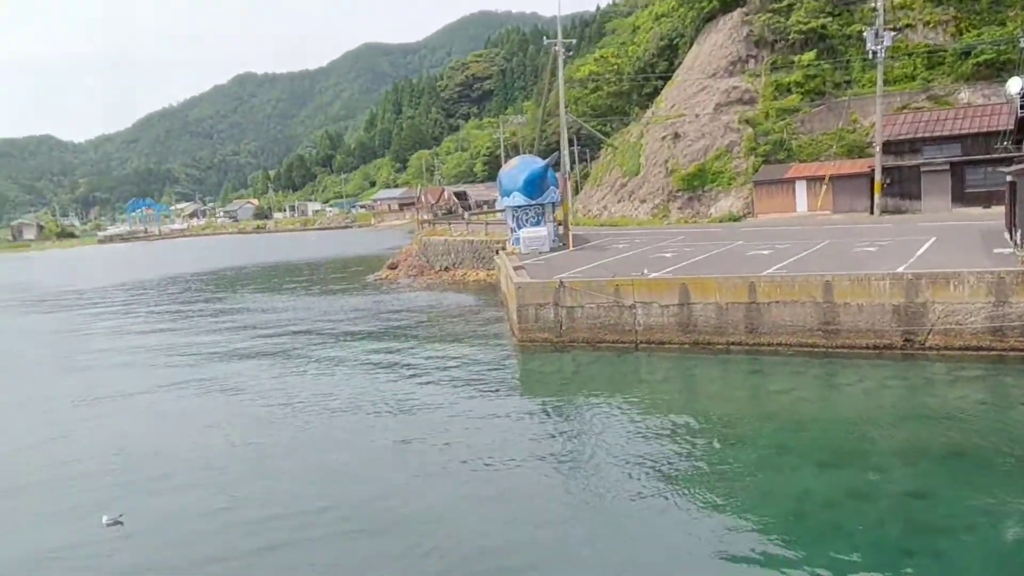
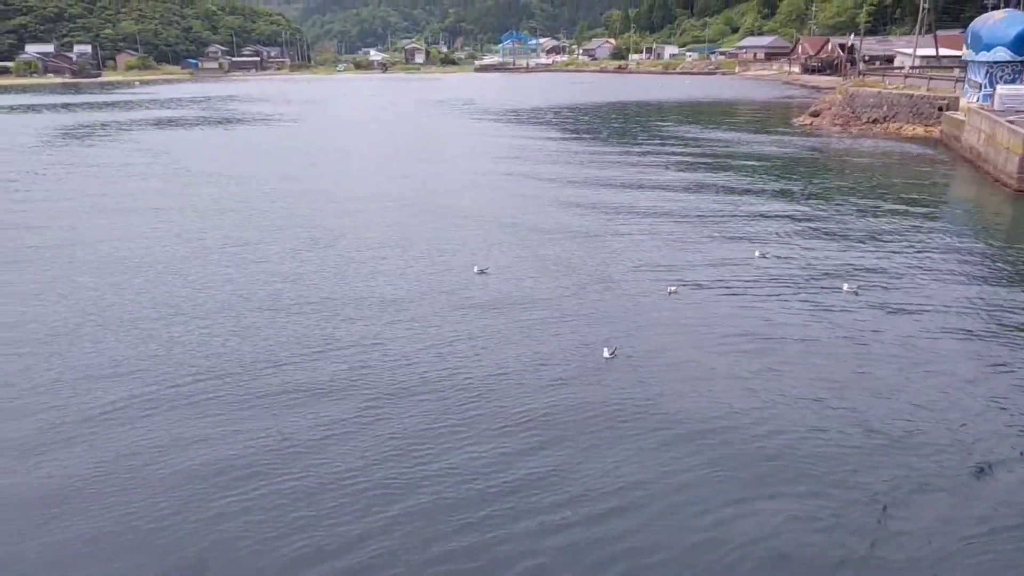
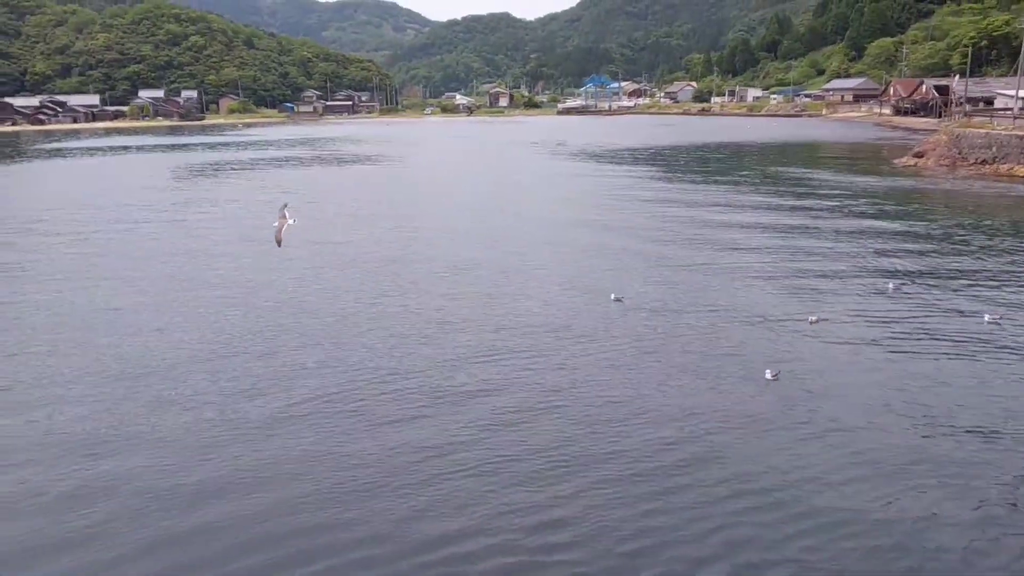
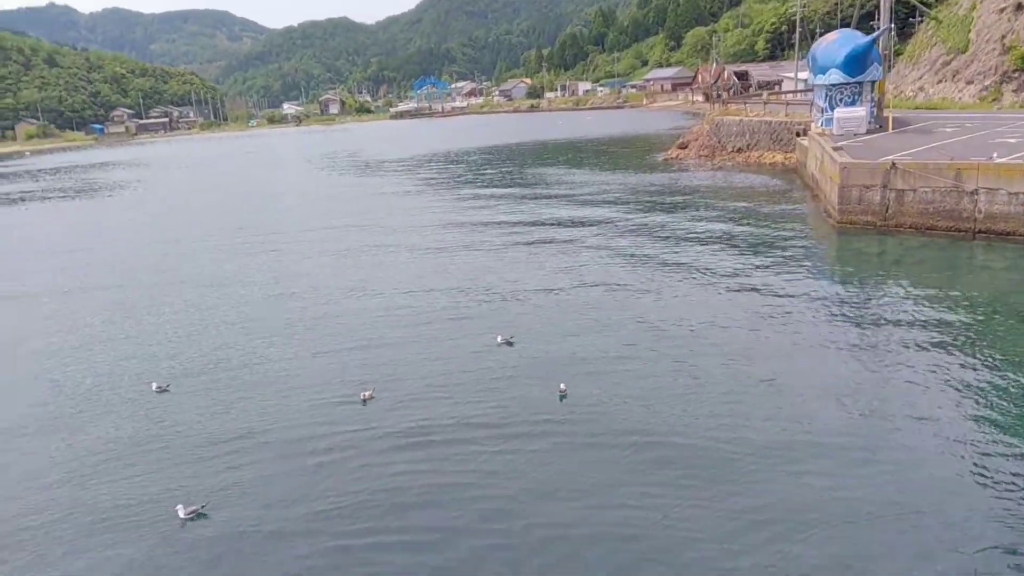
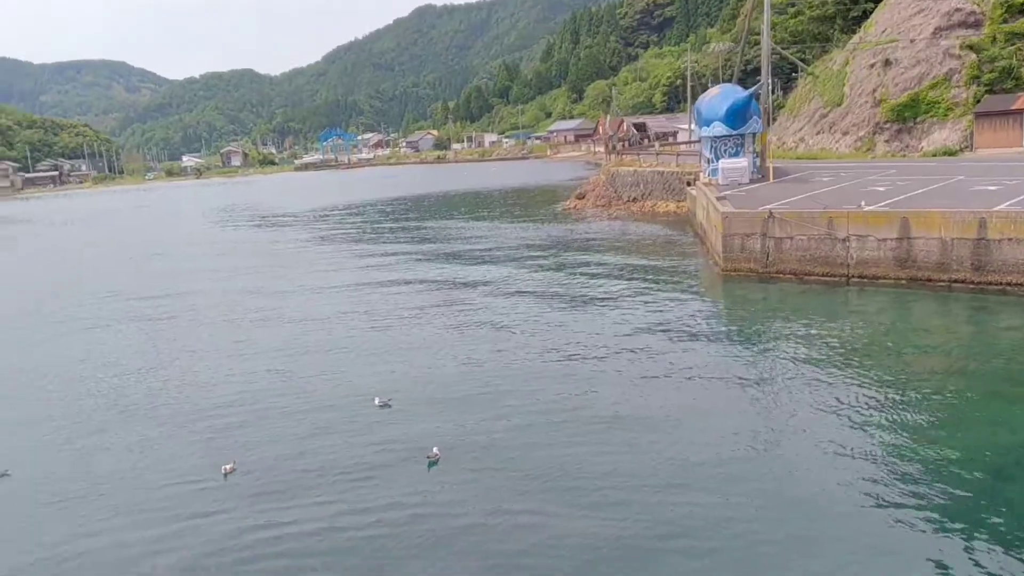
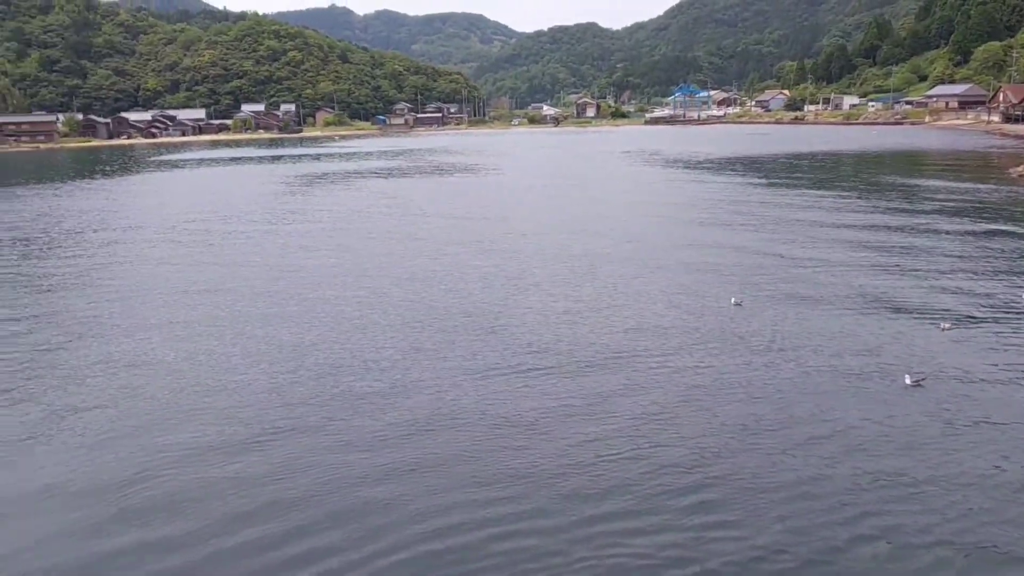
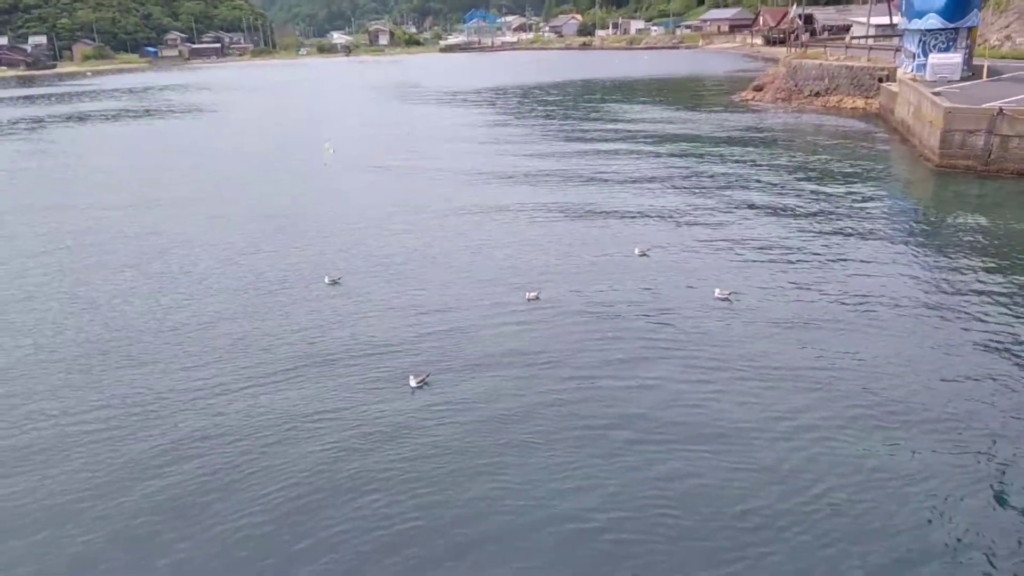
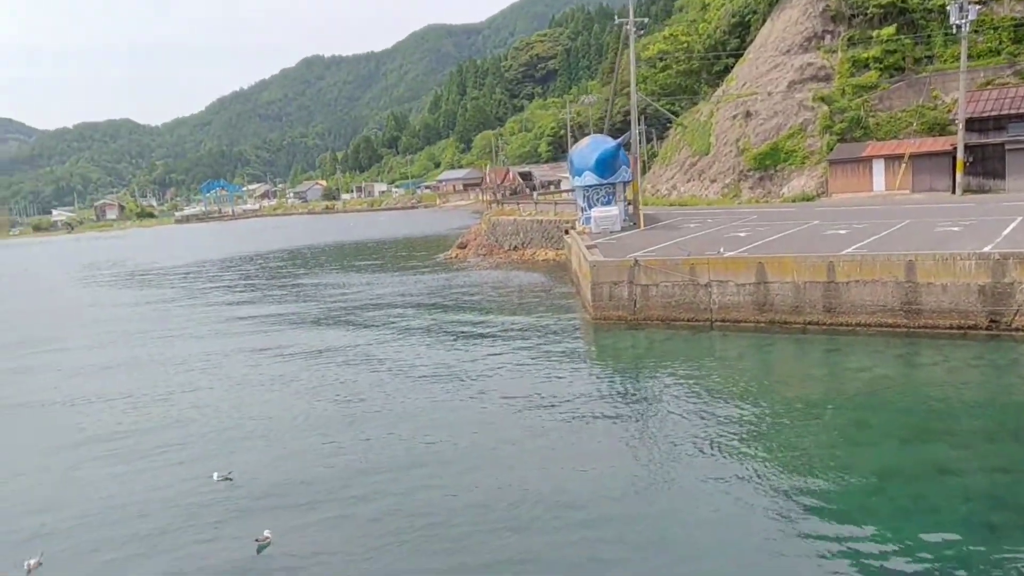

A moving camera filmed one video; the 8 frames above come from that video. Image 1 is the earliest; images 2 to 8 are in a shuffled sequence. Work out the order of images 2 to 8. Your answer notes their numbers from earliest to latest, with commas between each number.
8, 5, 4, 7, 2, 3, 6
